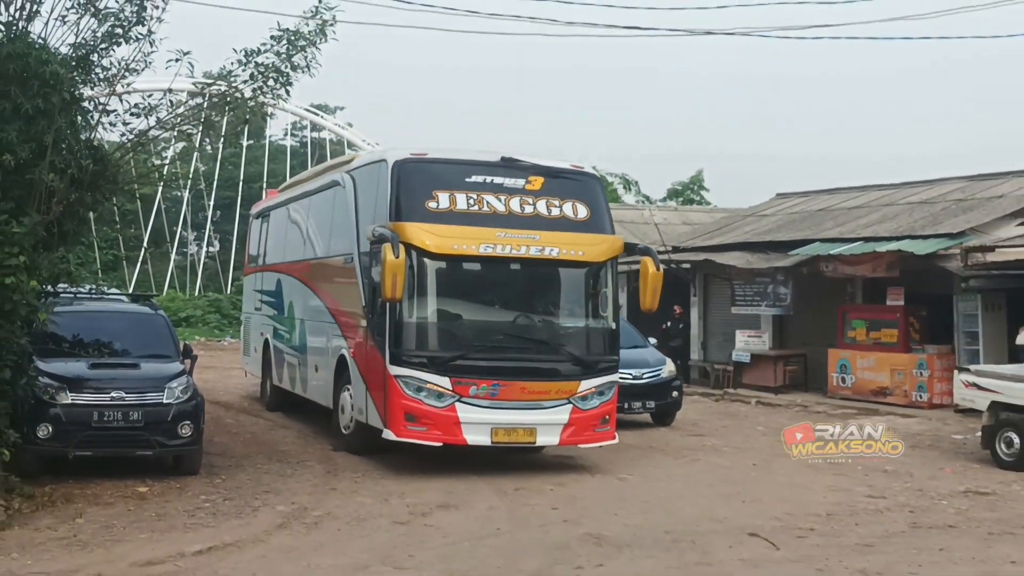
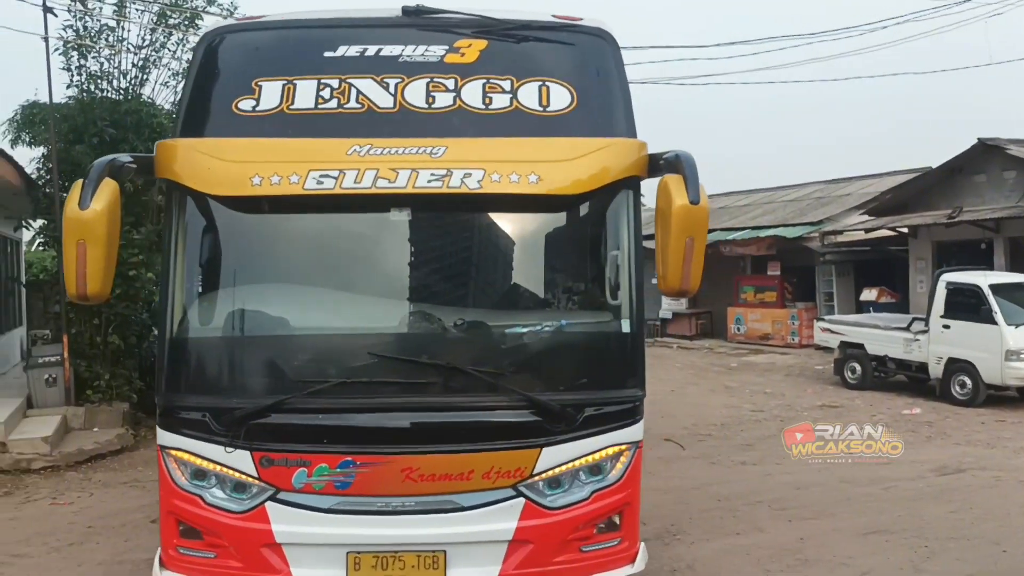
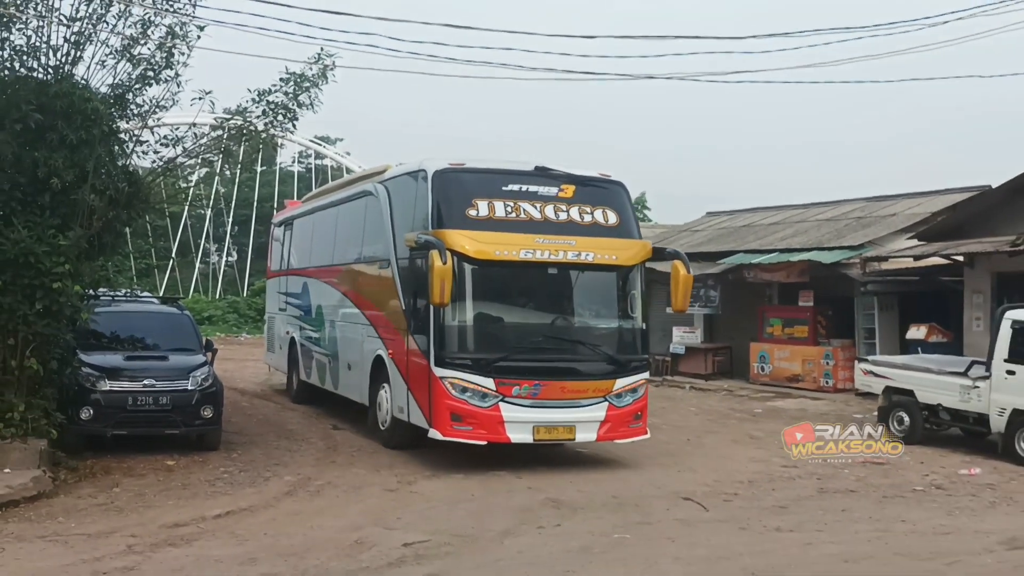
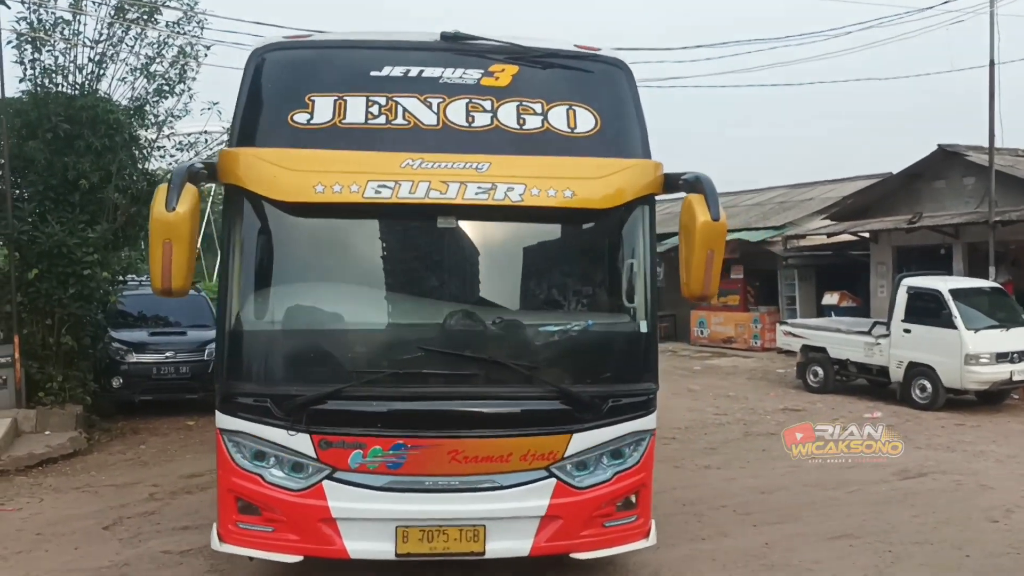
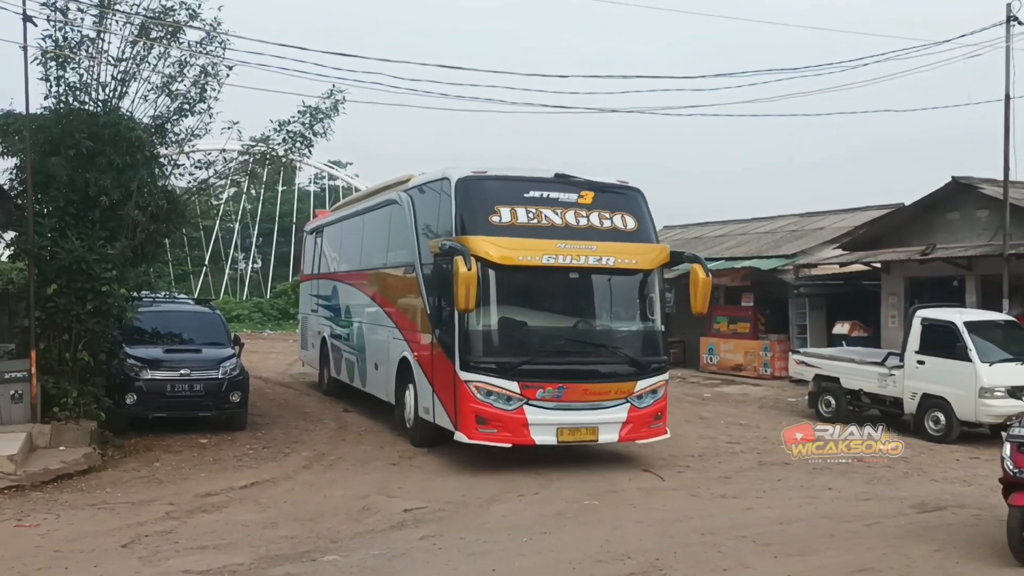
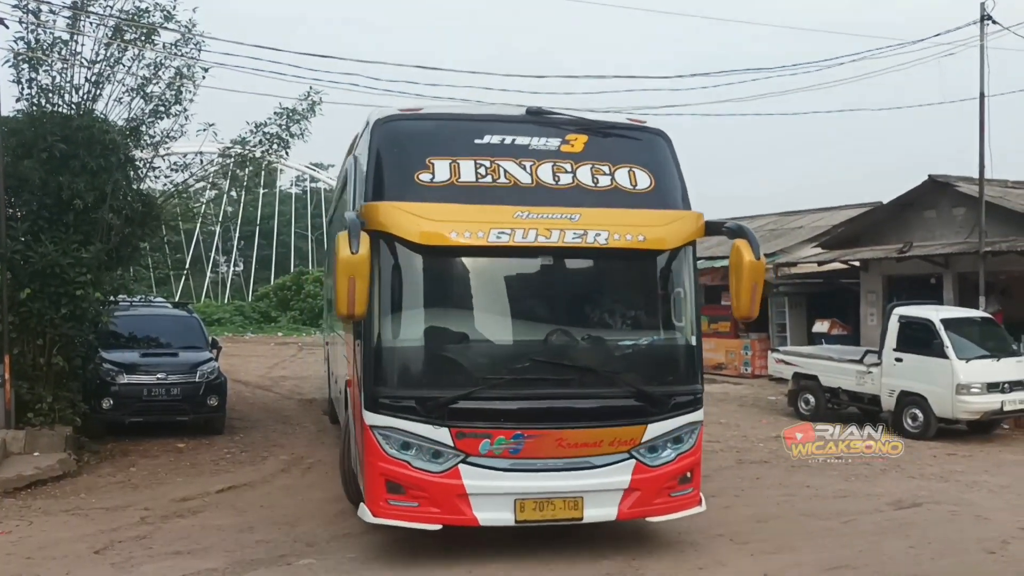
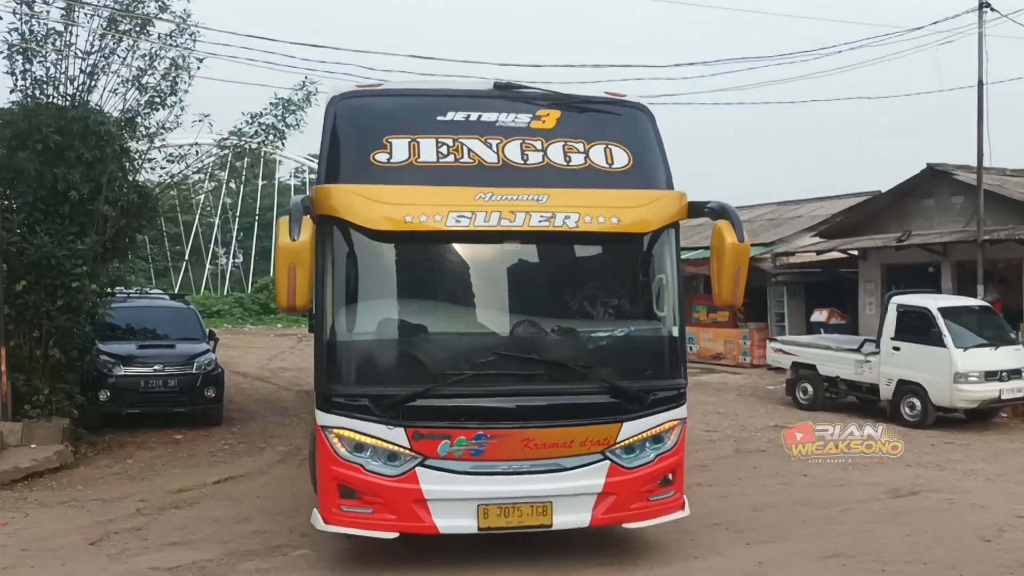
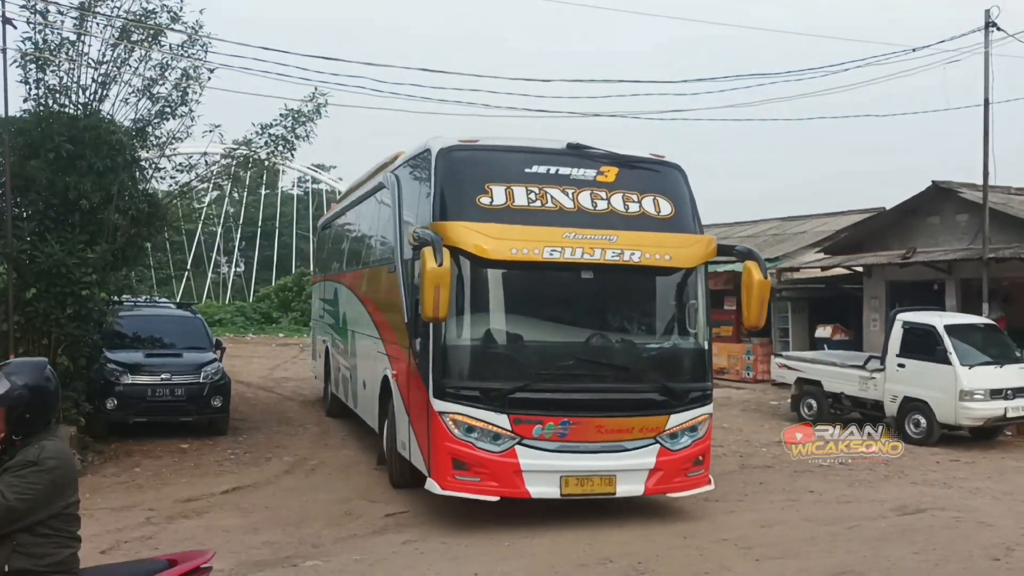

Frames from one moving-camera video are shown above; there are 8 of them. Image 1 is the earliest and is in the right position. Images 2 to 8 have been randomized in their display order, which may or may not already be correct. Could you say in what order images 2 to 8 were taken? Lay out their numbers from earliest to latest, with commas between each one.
3, 5, 8, 6, 7, 4, 2
